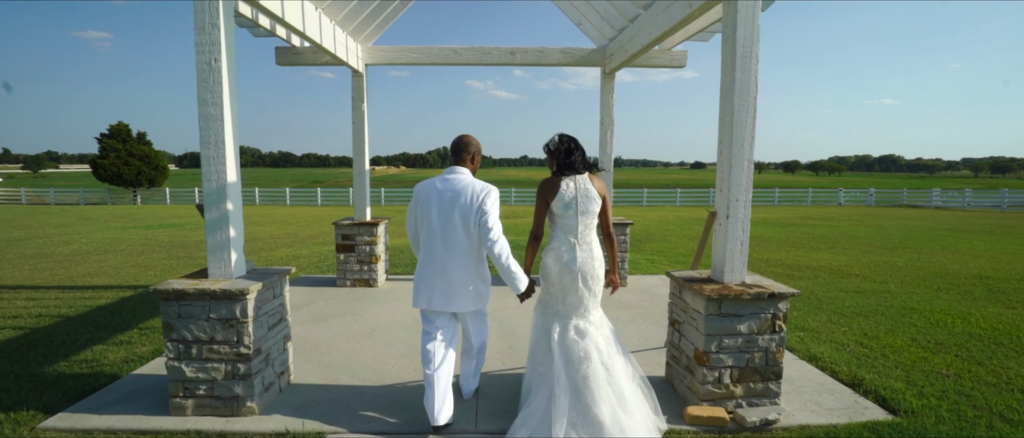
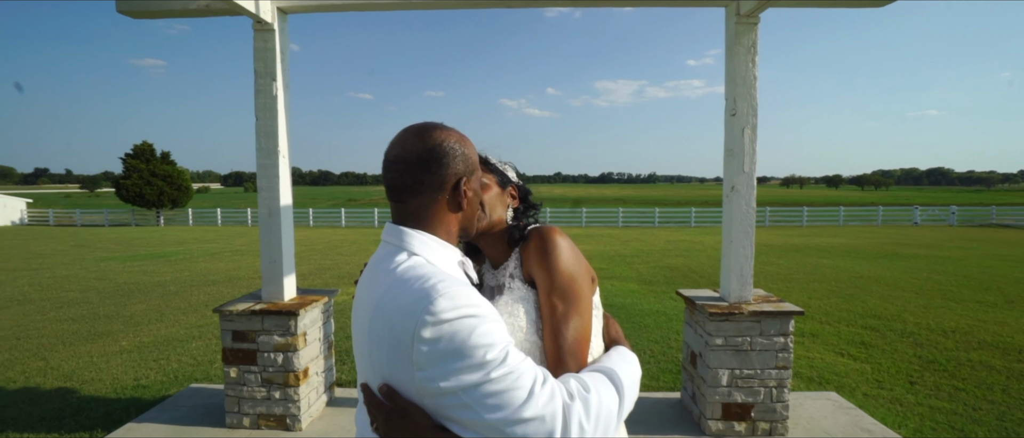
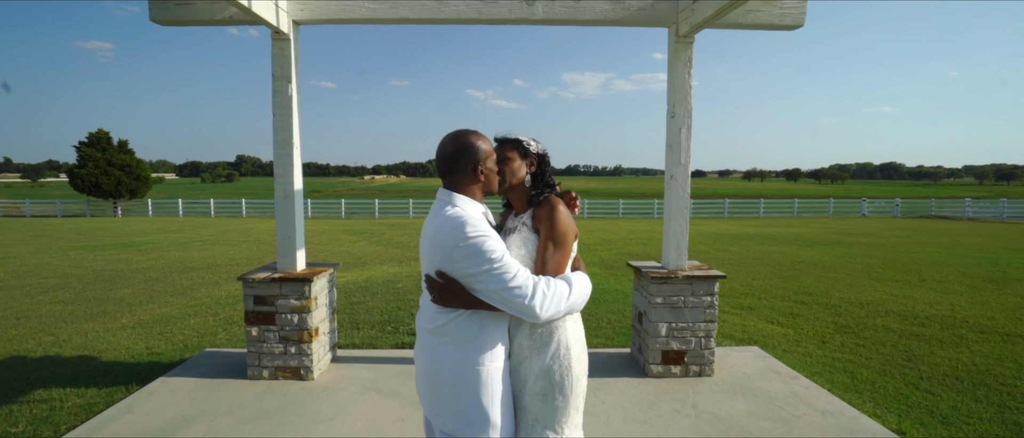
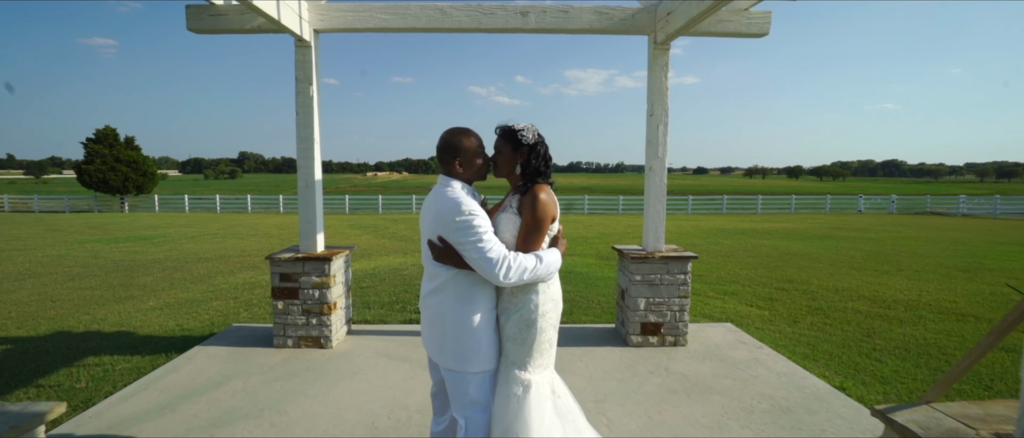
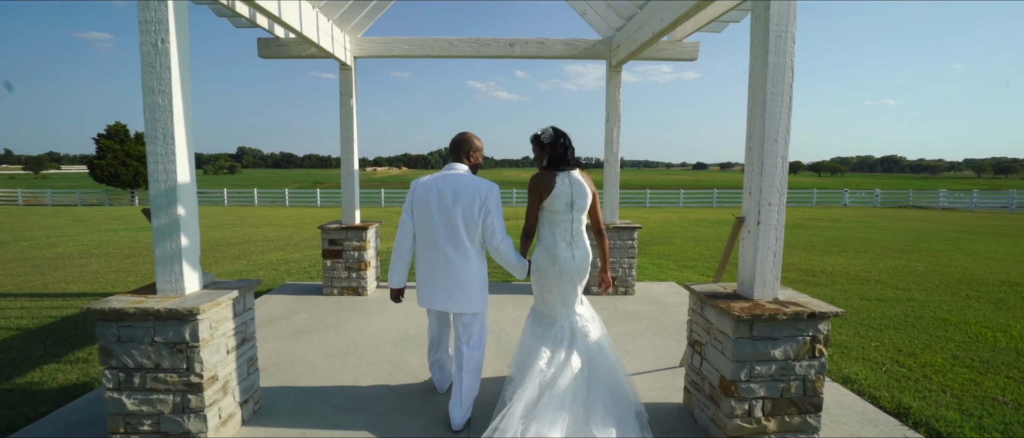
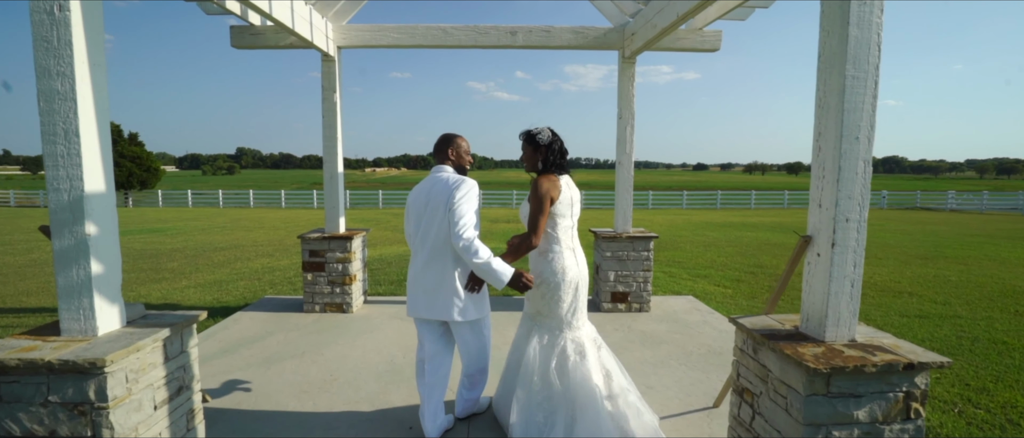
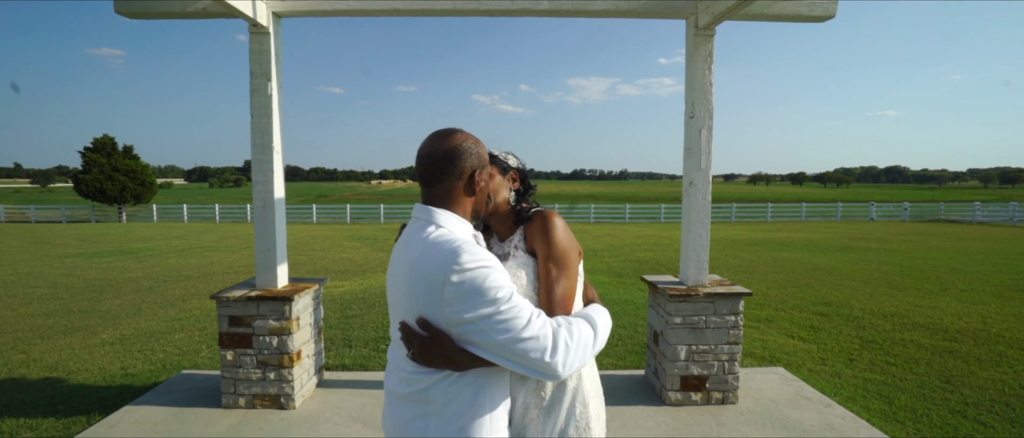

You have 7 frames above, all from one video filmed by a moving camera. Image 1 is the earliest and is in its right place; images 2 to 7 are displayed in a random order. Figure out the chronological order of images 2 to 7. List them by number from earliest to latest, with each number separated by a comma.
5, 6, 4, 3, 7, 2
